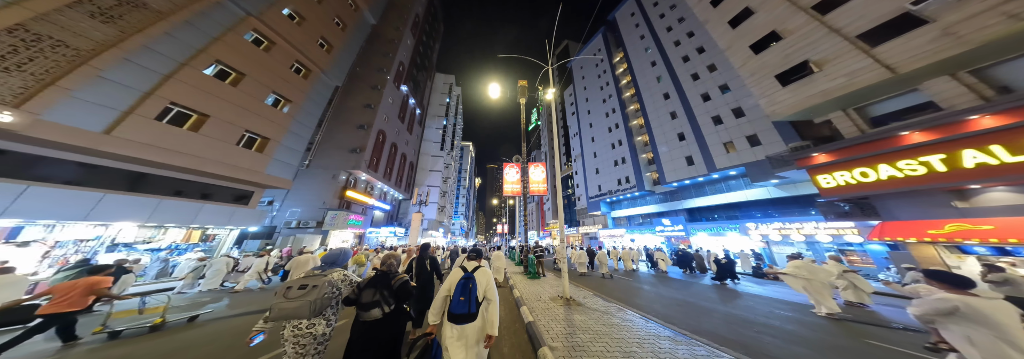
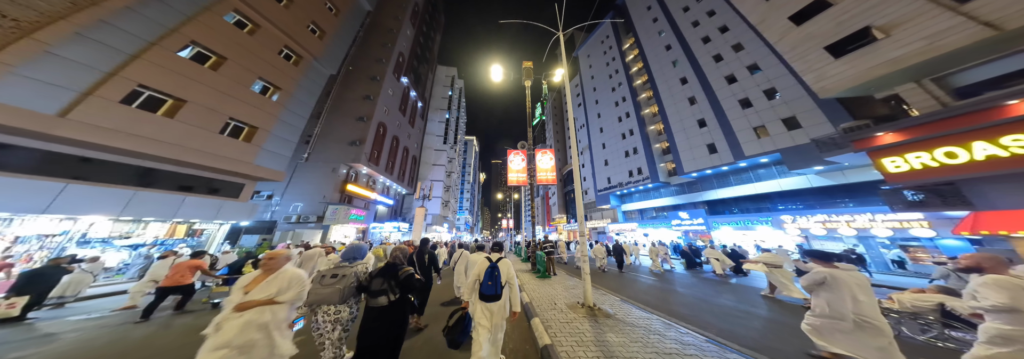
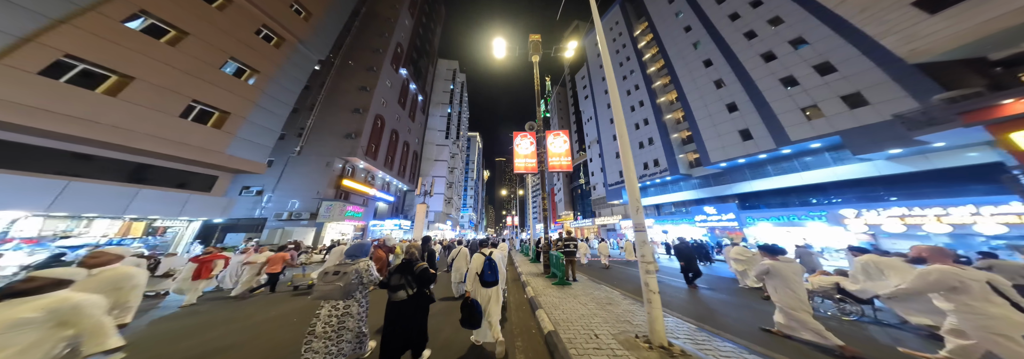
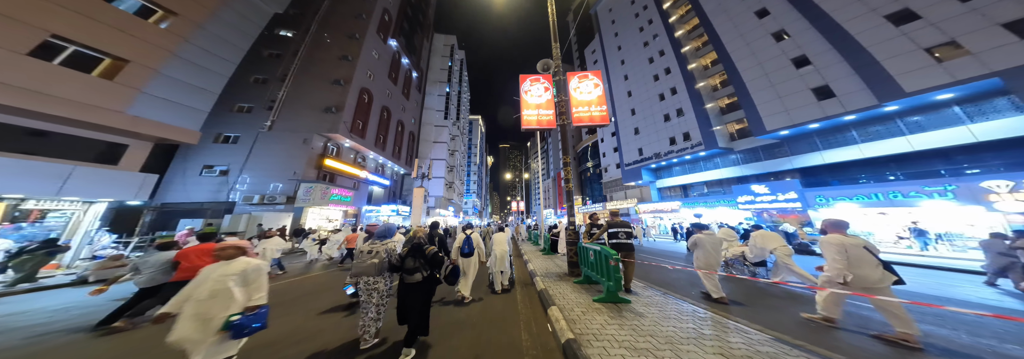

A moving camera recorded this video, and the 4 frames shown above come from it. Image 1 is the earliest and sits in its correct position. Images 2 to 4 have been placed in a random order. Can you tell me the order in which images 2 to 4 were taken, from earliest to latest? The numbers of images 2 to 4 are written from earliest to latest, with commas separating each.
2, 3, 4
